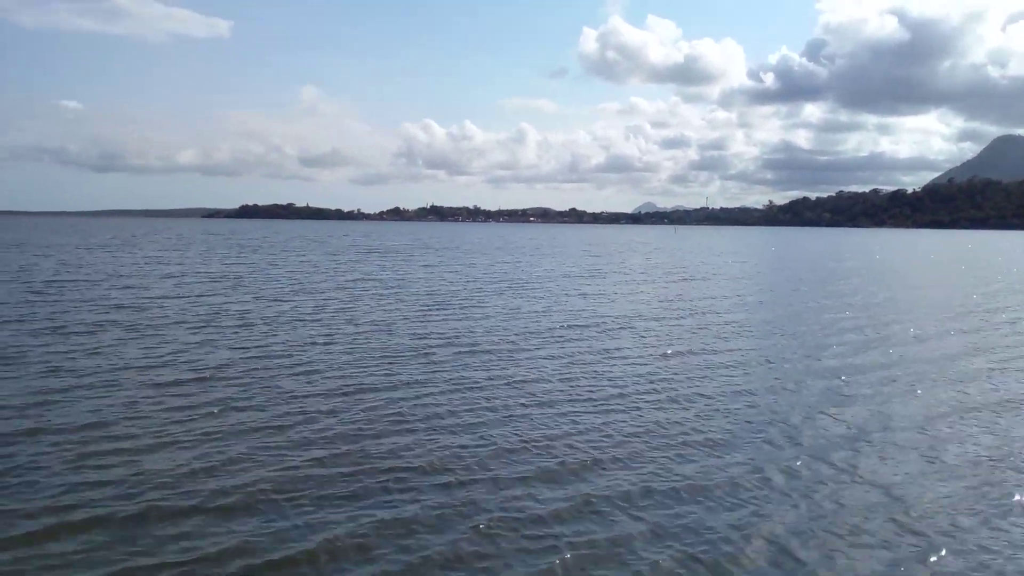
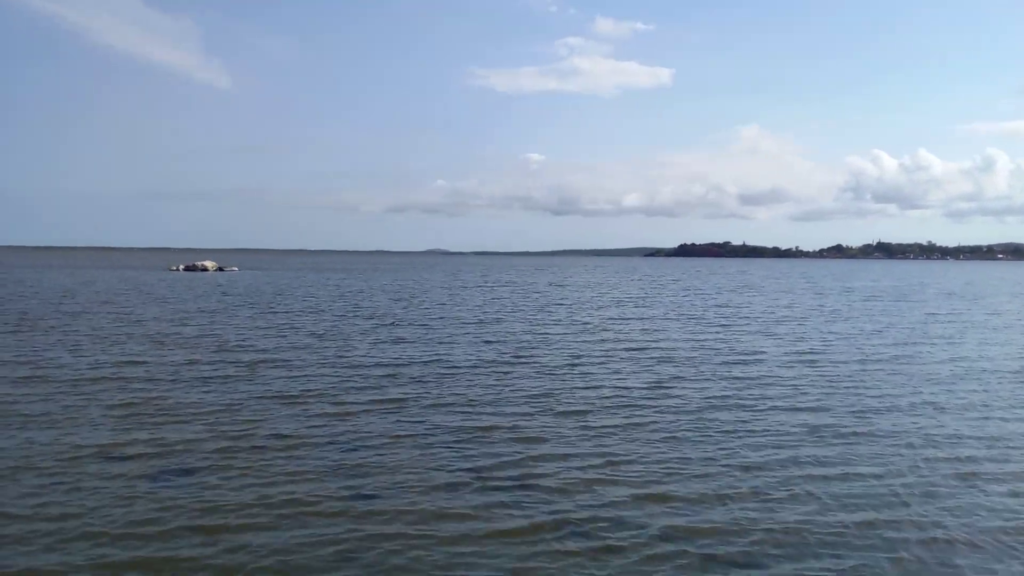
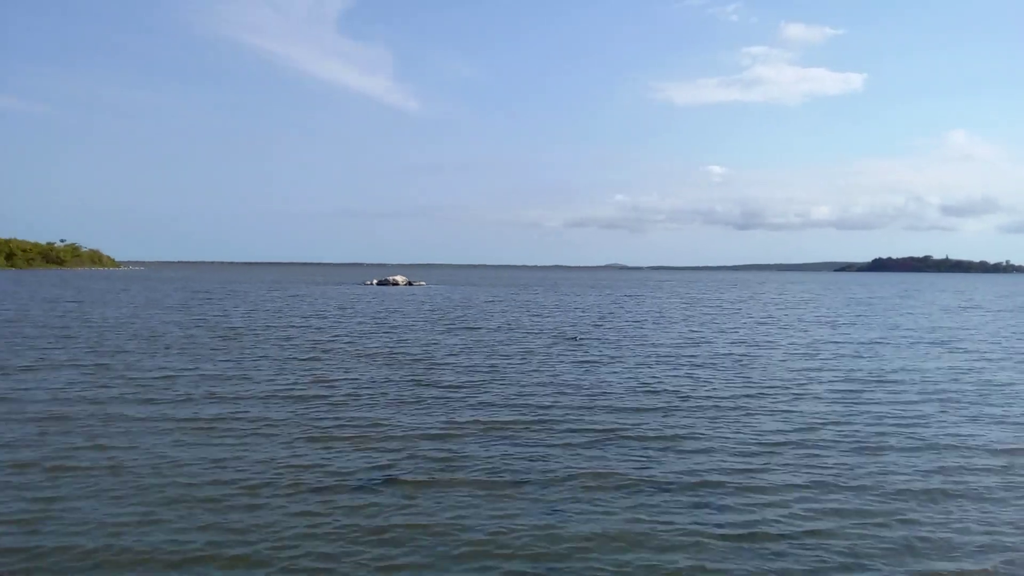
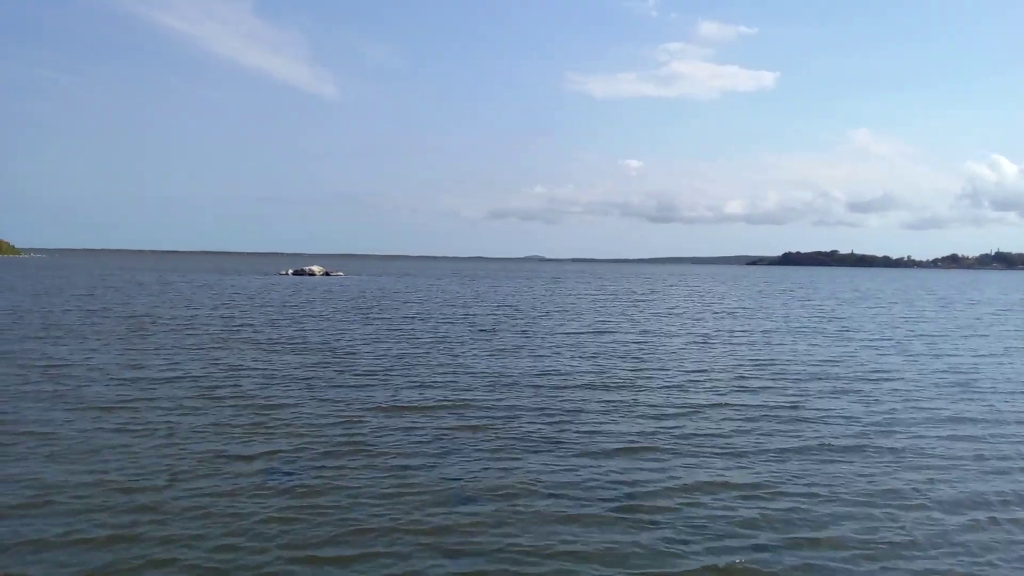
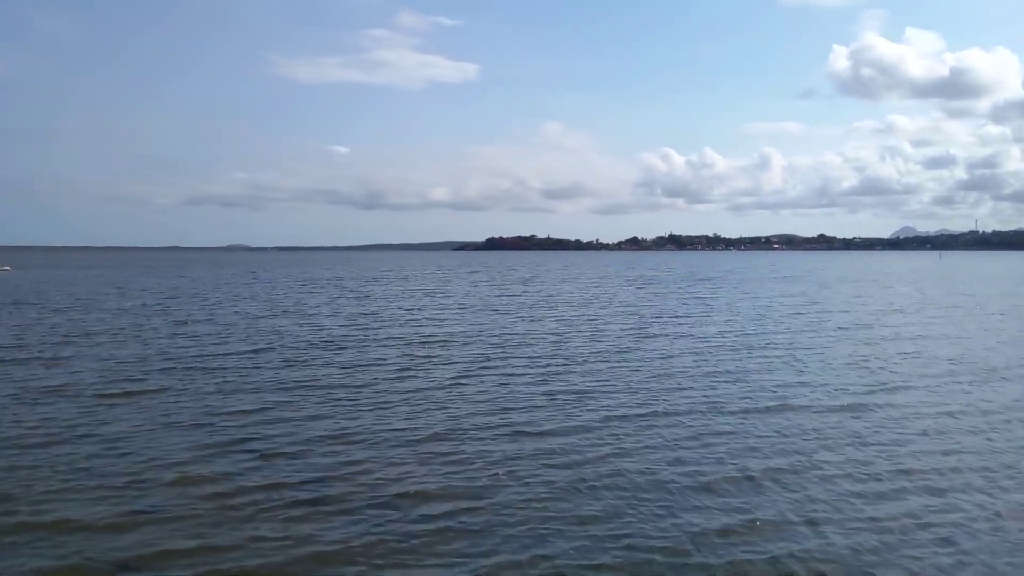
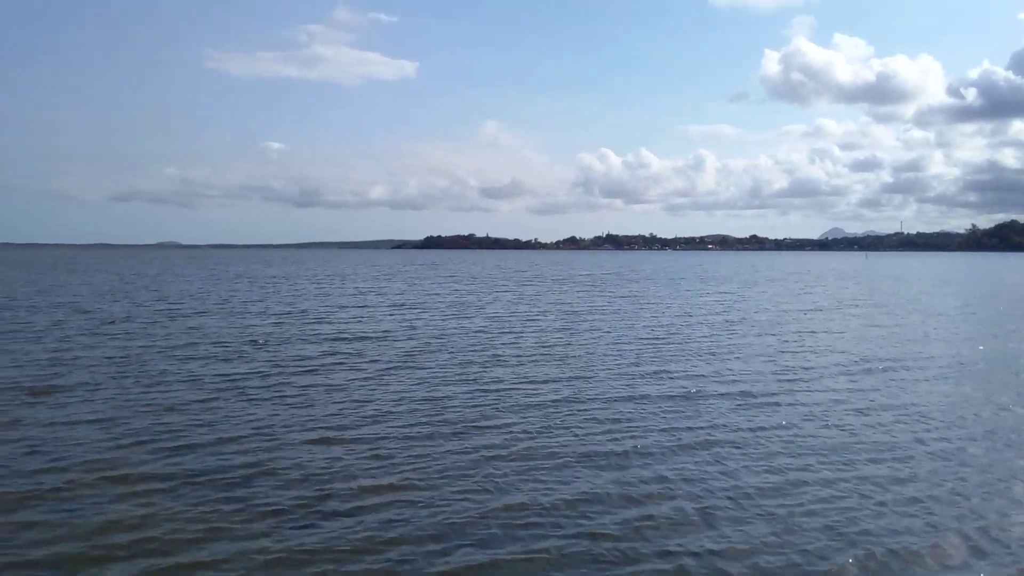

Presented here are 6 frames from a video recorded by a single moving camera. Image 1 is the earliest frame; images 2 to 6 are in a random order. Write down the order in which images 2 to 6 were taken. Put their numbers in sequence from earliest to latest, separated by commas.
6, 5, 2, 4, 3
